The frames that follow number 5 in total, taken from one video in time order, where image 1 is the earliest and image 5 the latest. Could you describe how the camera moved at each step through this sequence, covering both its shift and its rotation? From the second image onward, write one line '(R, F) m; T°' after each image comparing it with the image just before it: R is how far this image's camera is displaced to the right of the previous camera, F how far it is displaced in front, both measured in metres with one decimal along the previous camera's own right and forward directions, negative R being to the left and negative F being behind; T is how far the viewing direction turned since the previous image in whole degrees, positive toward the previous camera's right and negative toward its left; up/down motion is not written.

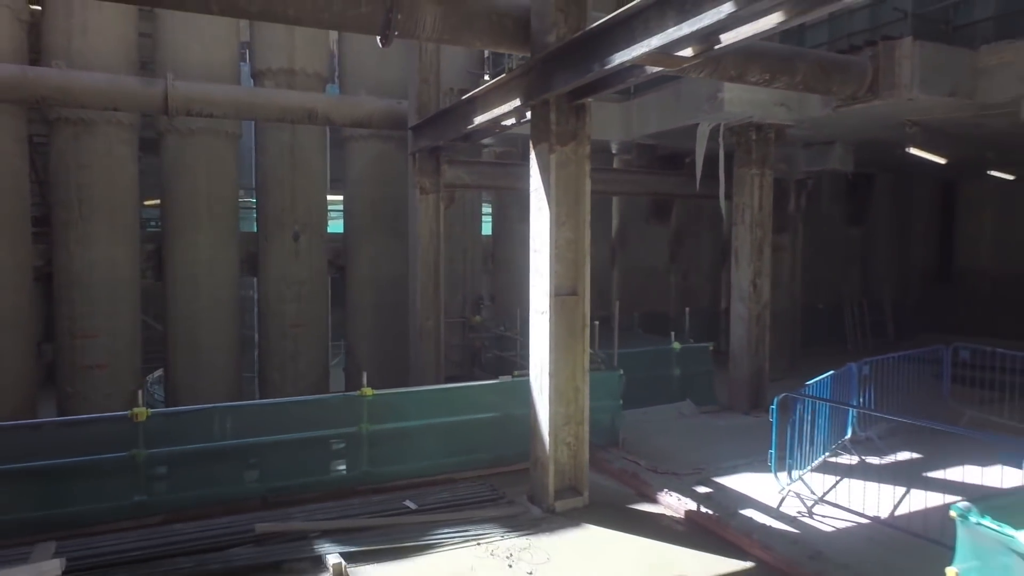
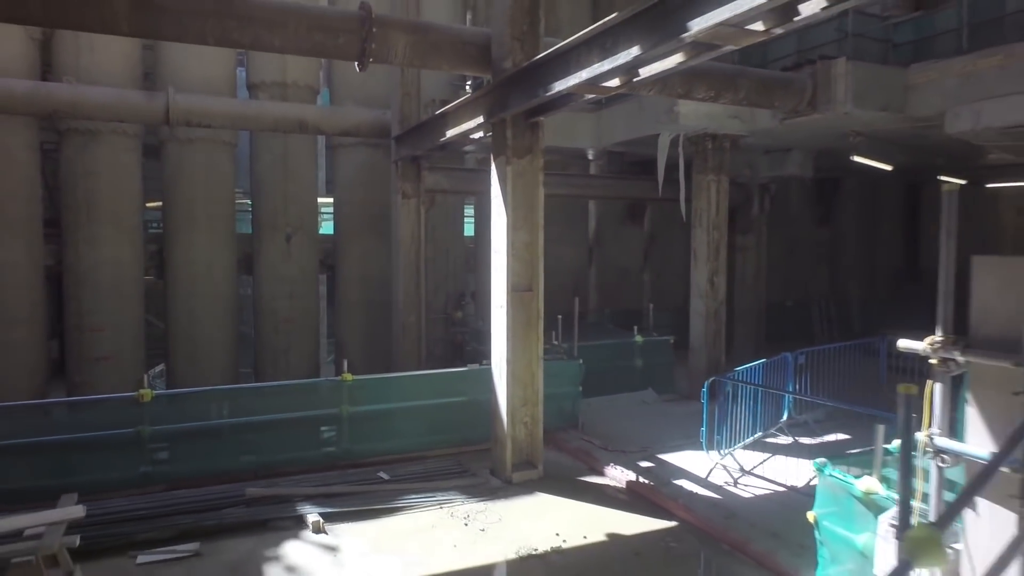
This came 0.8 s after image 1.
(+0.5, -1.0) m; 0°
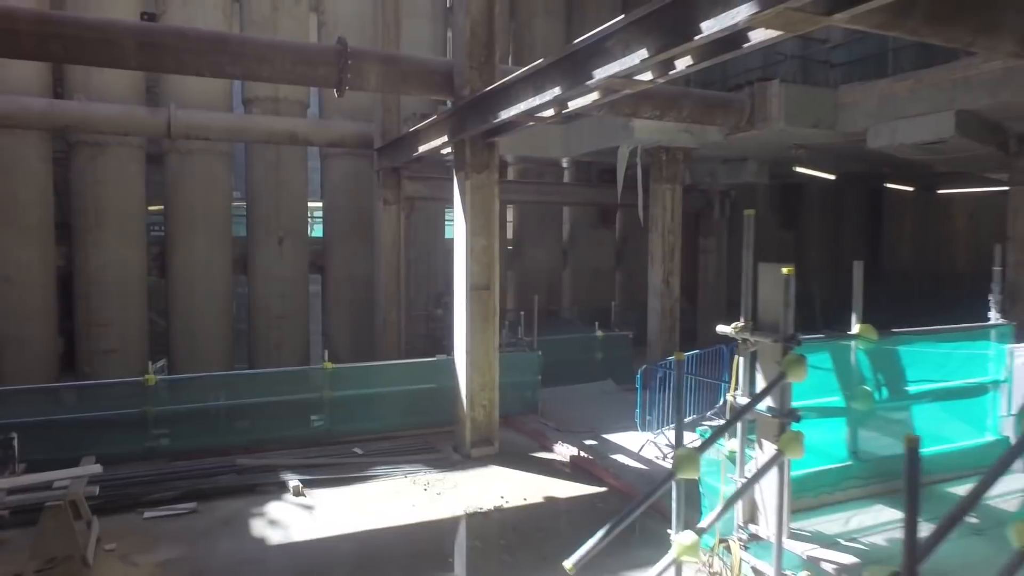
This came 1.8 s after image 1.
(+0.6, -1.2) m; 0°
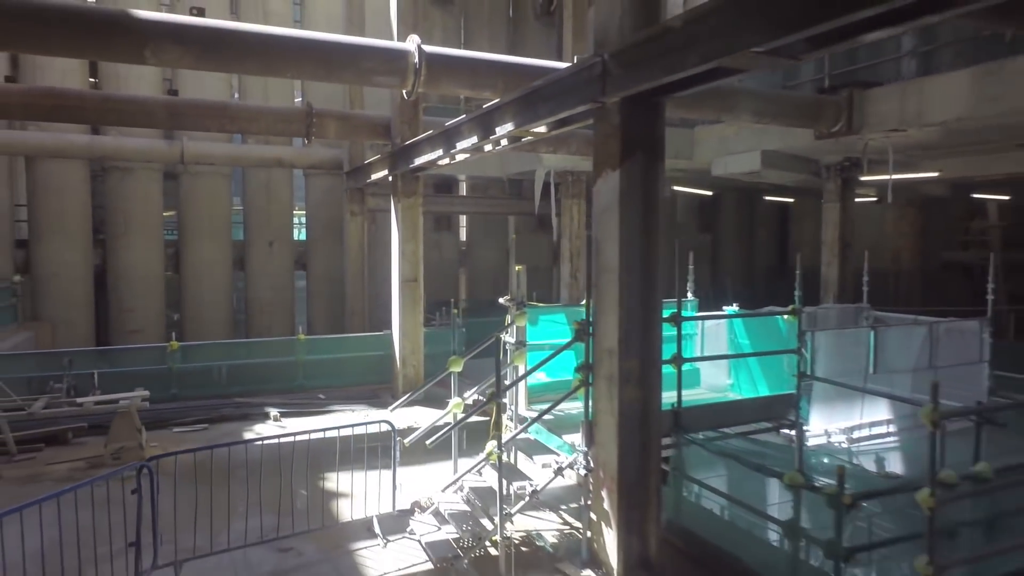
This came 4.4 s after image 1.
(+1.7, -3.9) m; 0°
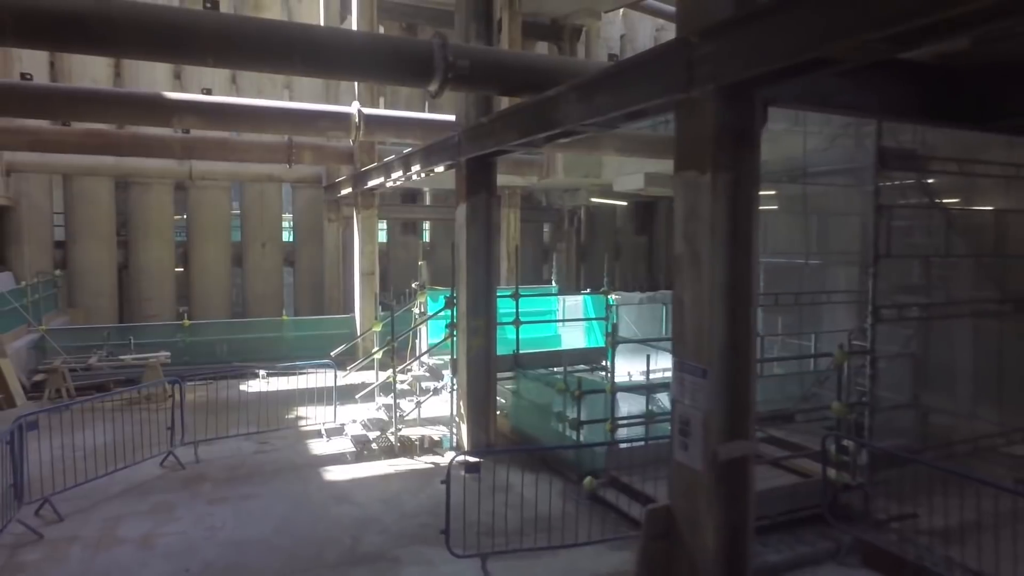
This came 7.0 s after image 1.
(+1.8, -4.0) m; 0°
